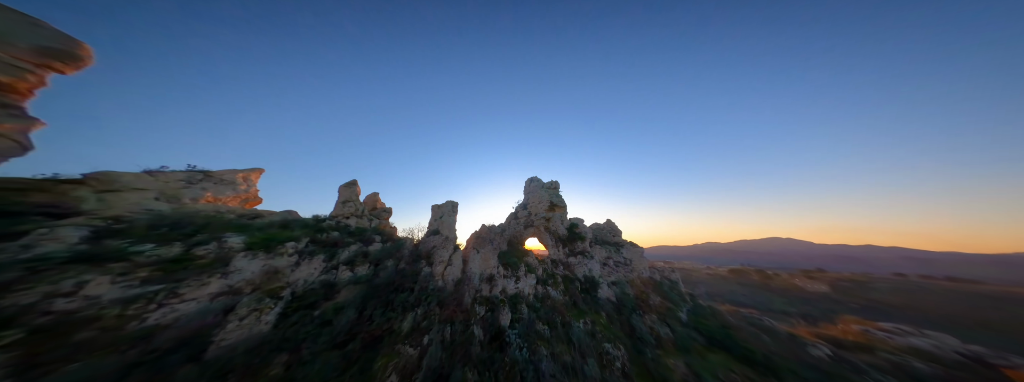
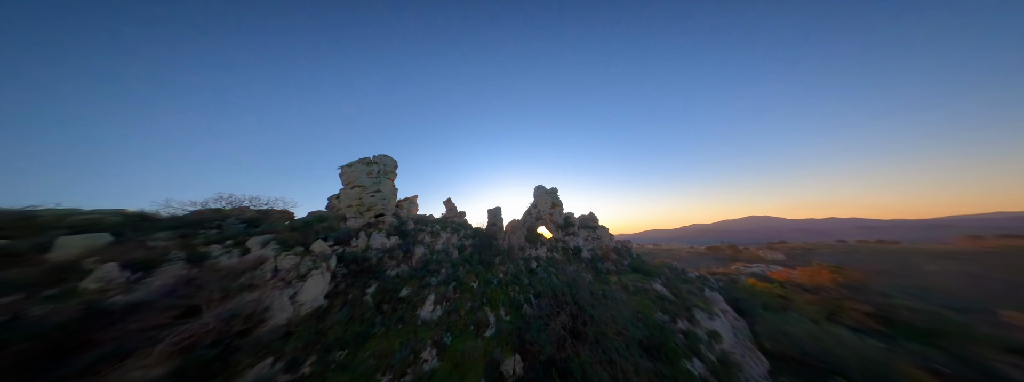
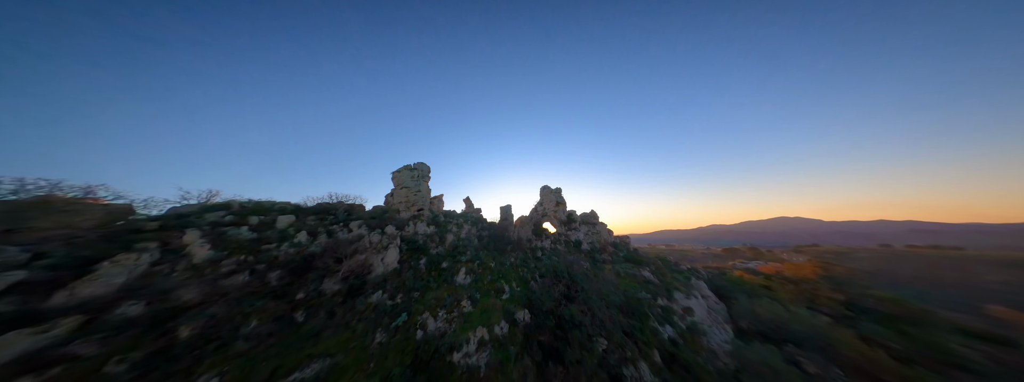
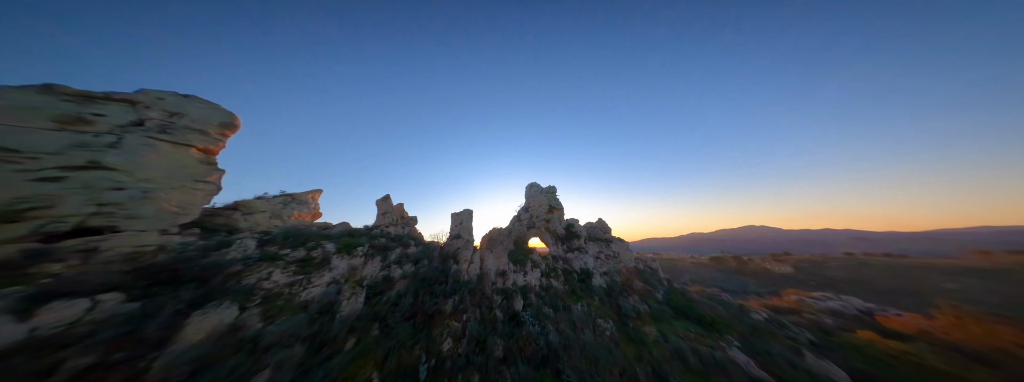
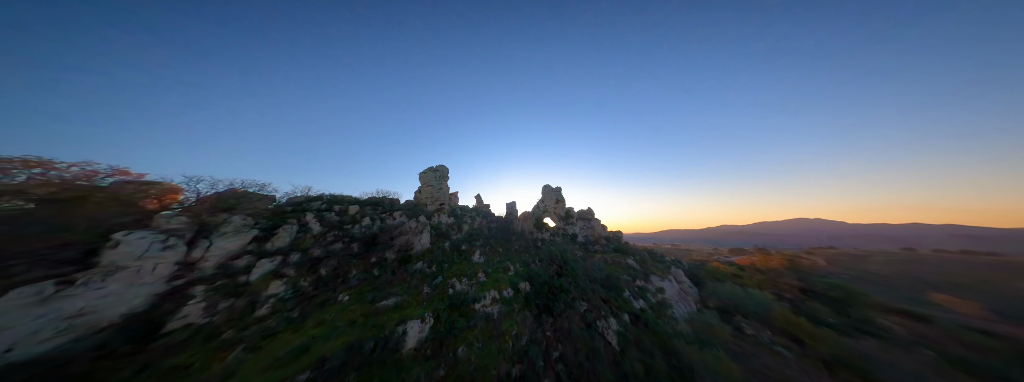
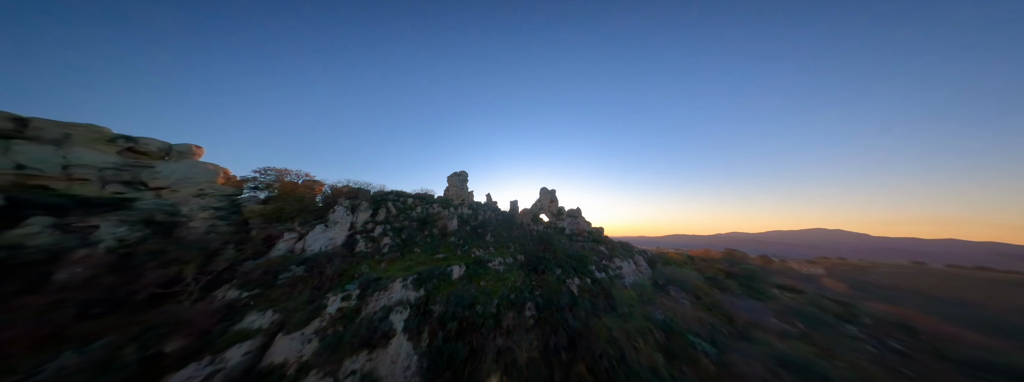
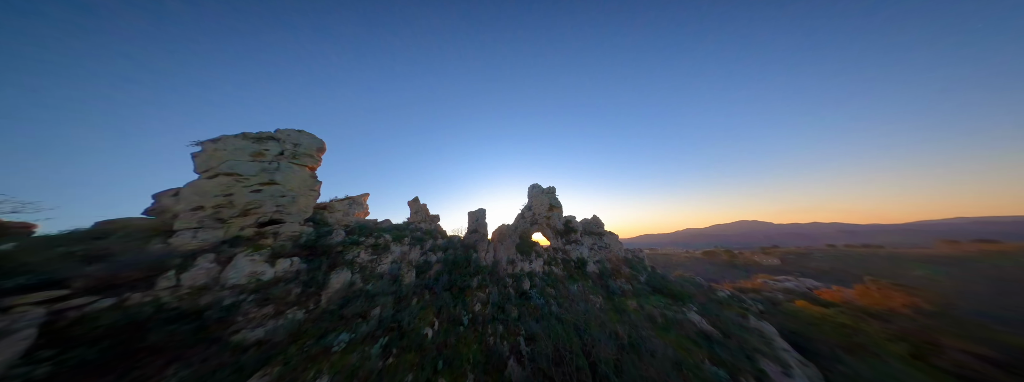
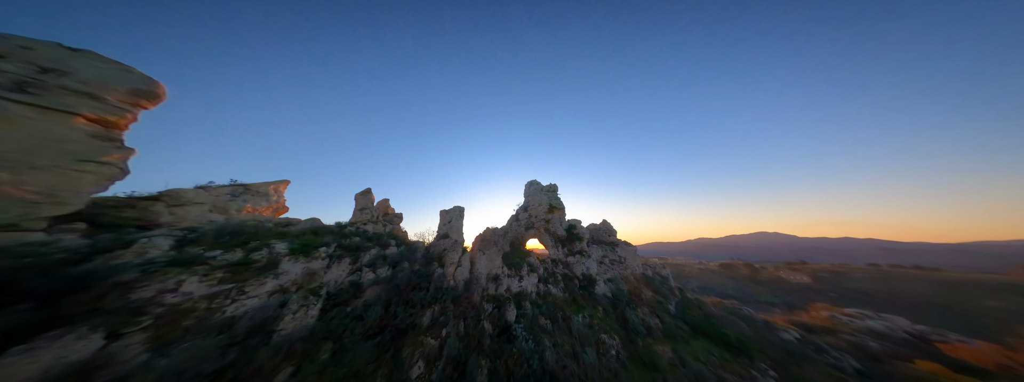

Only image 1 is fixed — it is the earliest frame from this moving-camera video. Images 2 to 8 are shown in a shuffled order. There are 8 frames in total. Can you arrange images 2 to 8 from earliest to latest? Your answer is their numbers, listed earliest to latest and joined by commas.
8, 4, 7, 2, 3, 5, 6
